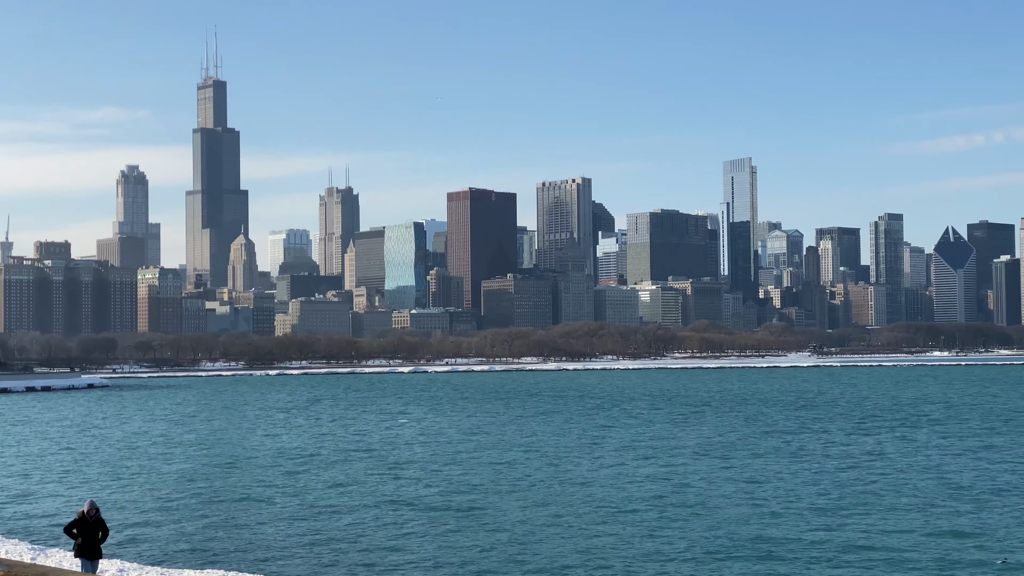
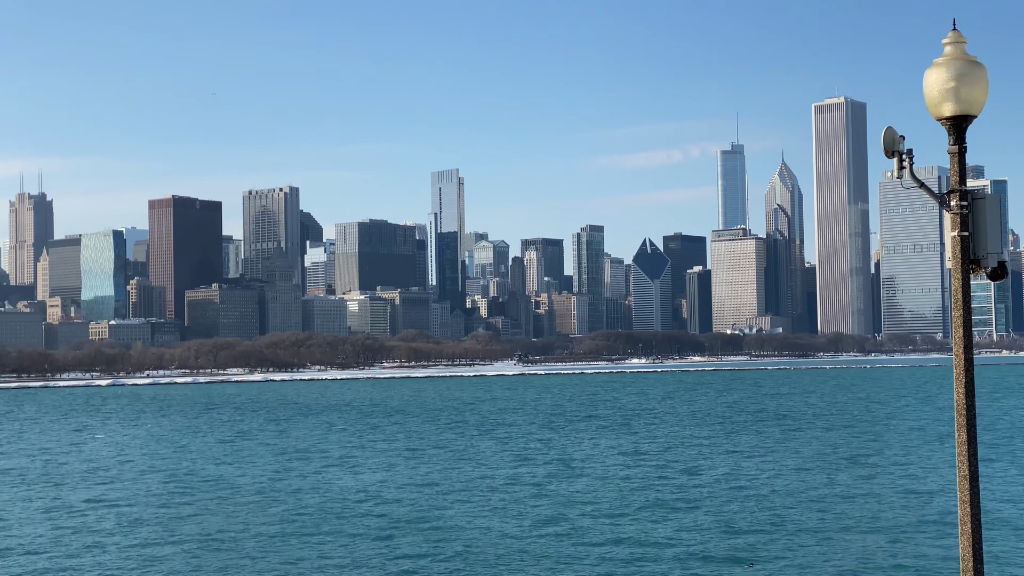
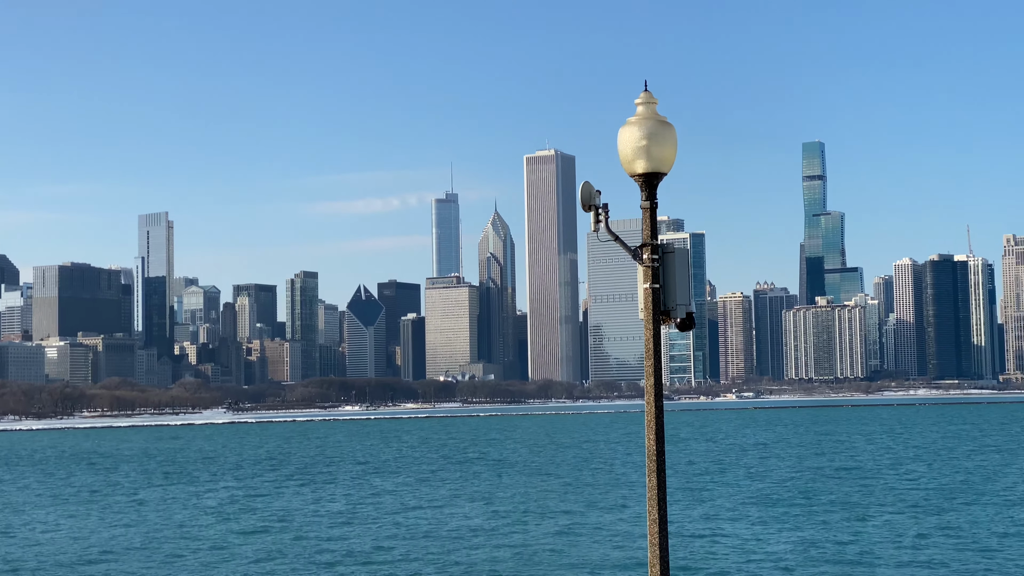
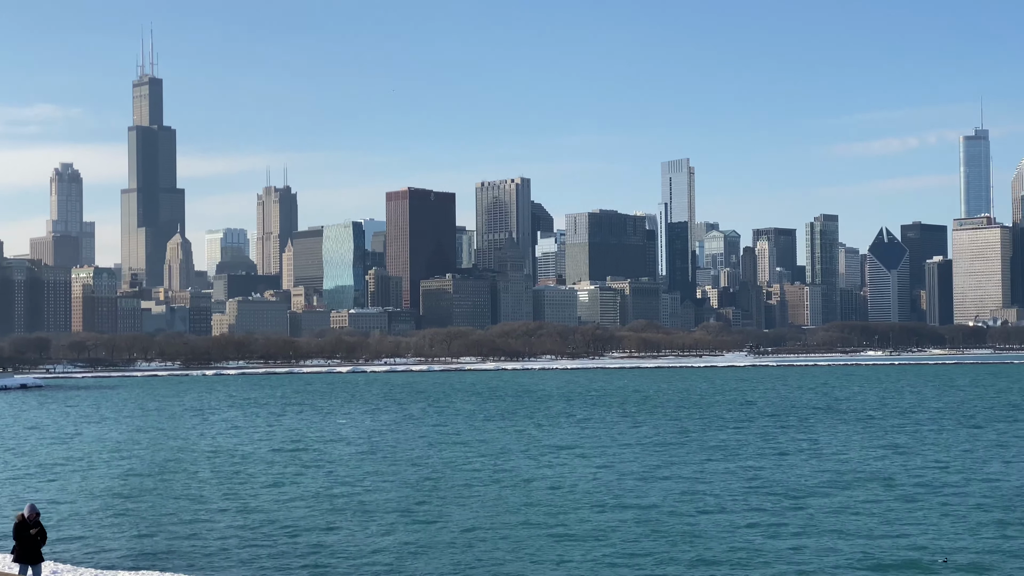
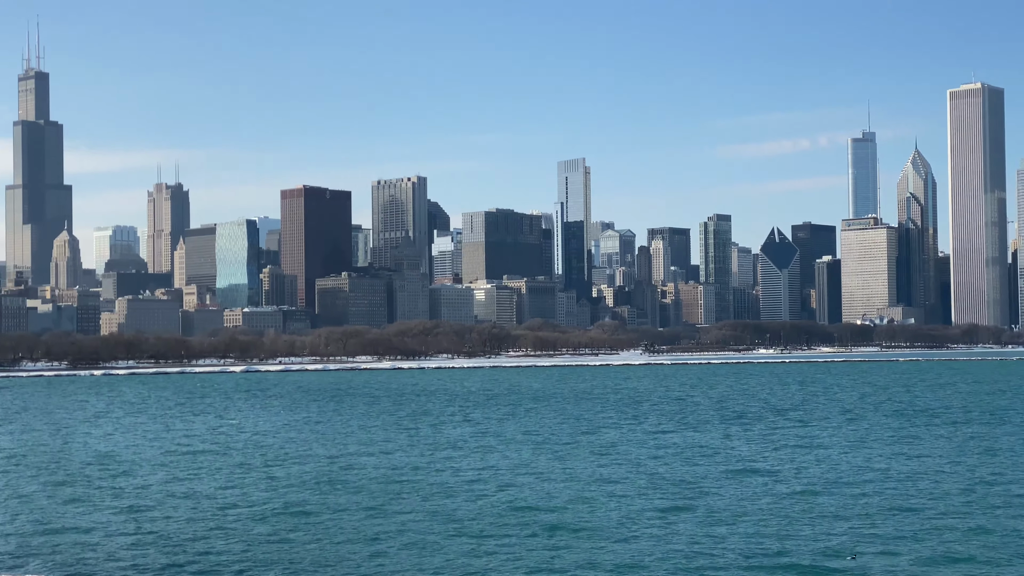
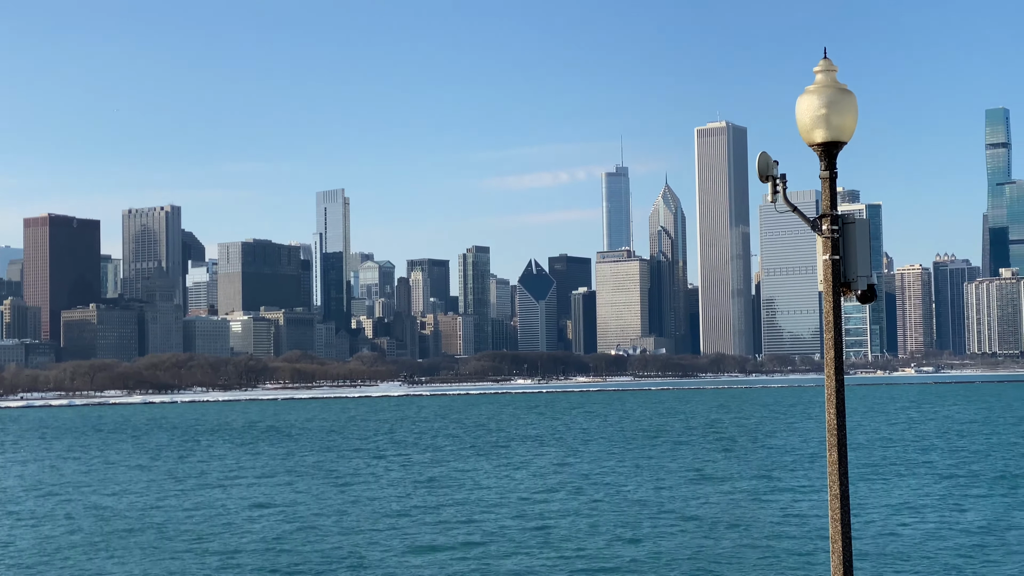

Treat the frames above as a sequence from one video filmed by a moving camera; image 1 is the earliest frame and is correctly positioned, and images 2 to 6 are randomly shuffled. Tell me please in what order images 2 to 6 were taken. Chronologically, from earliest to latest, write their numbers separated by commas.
4, 5, 2, 6, 3
